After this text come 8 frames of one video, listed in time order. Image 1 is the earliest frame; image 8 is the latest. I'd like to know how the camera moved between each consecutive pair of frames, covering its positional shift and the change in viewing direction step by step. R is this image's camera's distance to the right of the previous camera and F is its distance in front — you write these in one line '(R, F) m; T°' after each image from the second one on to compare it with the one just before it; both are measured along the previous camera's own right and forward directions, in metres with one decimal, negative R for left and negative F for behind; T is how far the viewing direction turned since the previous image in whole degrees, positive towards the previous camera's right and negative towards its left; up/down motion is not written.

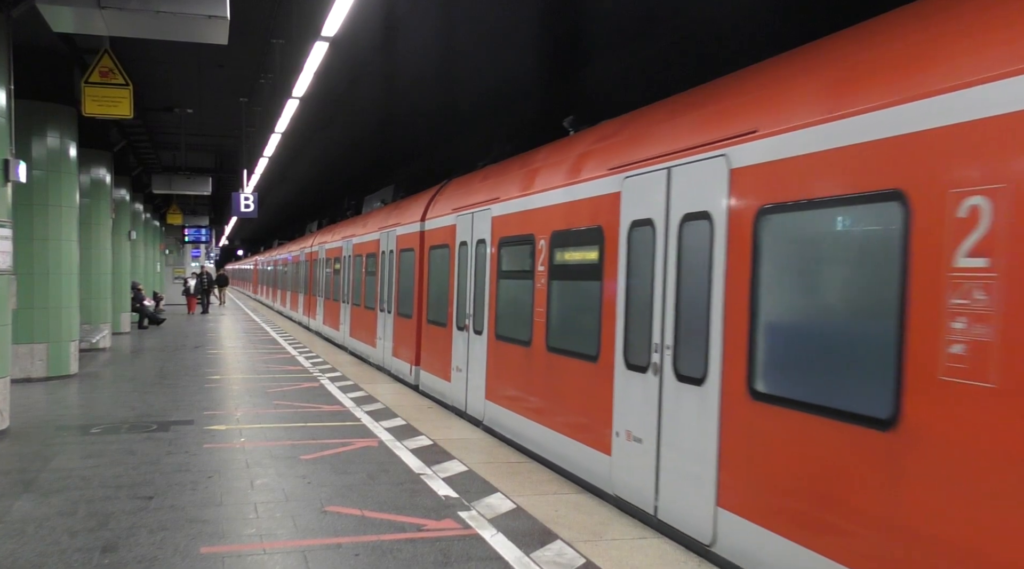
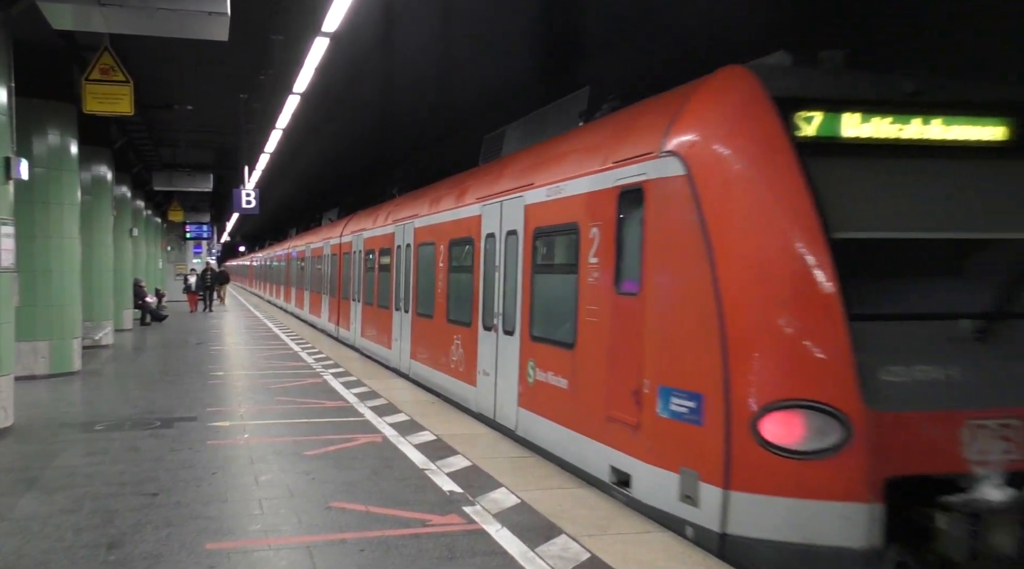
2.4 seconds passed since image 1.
(0.0, 0.0) m; 0°
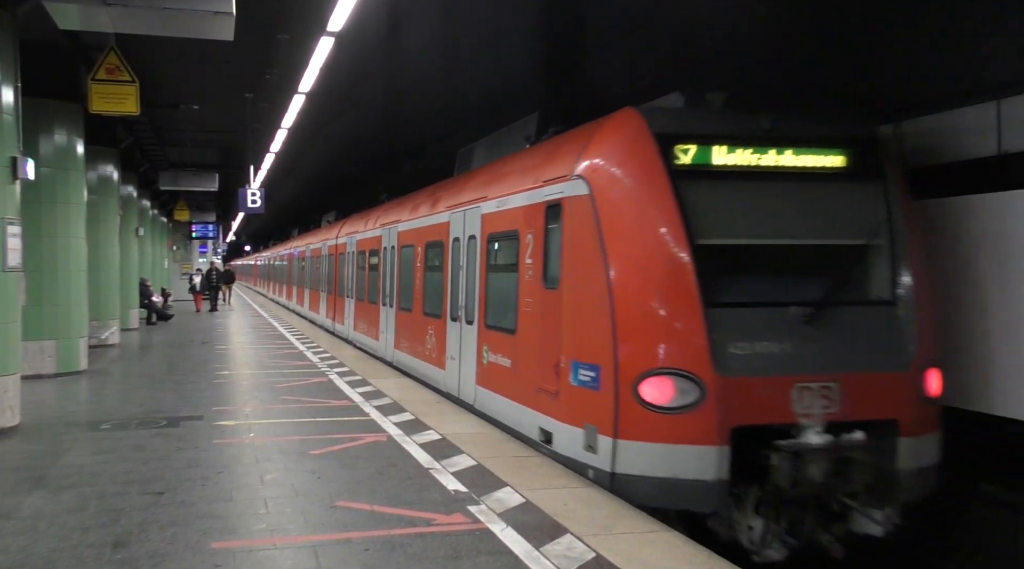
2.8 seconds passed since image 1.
(0.0, 0.0) m; 0°
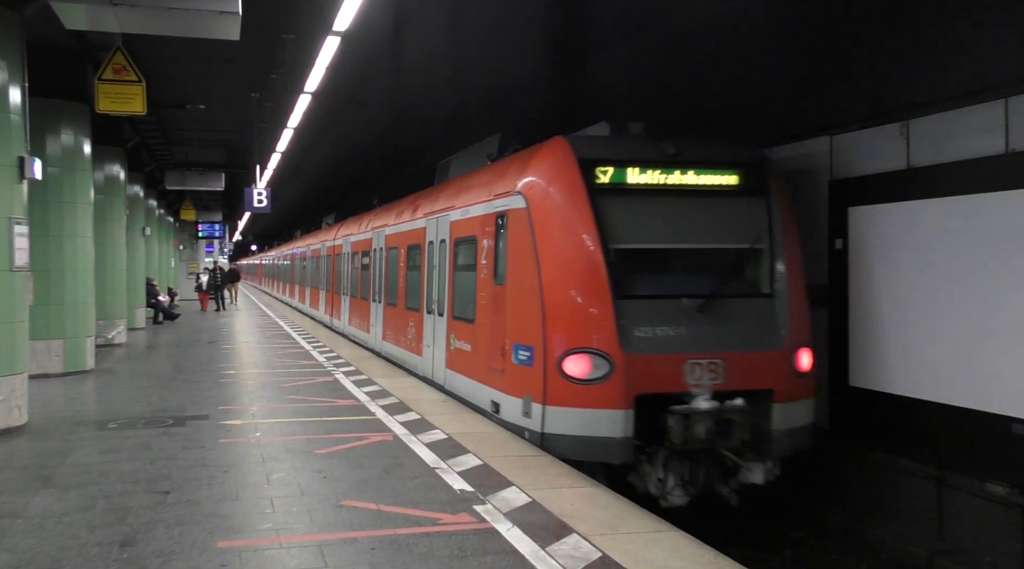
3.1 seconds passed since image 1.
(0.0, 0.0) m; 0°
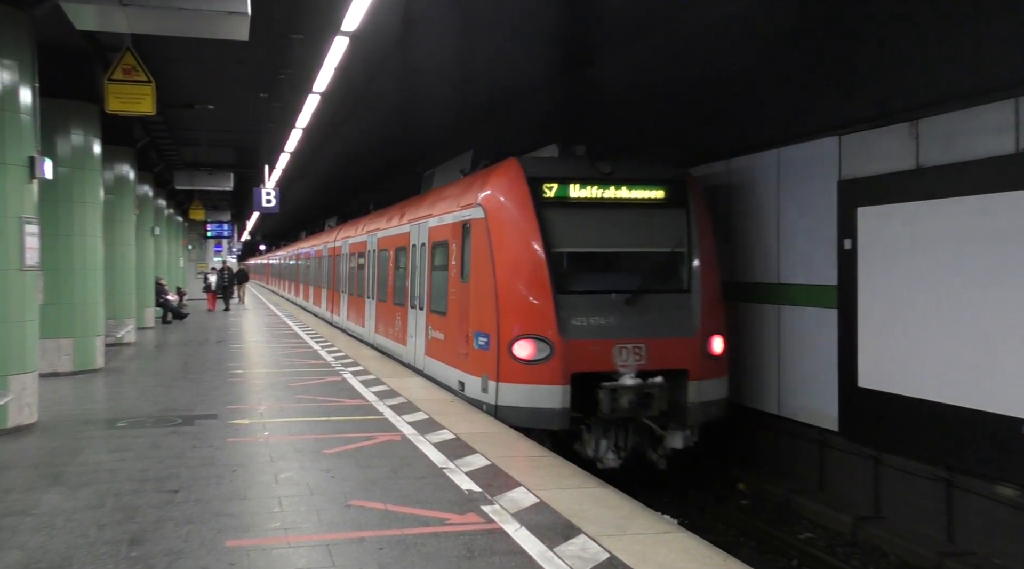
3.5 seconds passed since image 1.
(0.0, 0.0) m; 0°
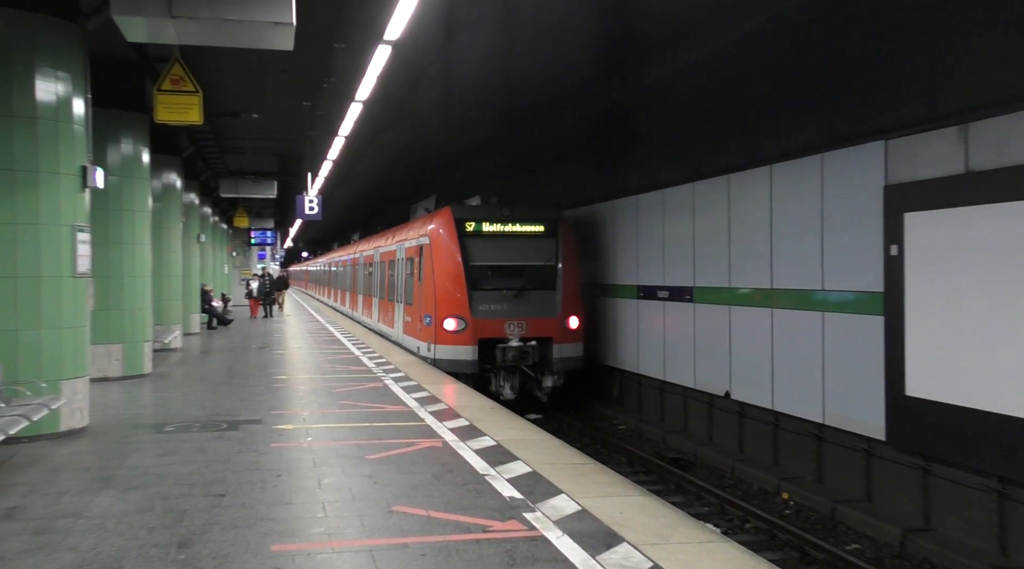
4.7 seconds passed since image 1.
(-0.1, 0.0) m; -2°
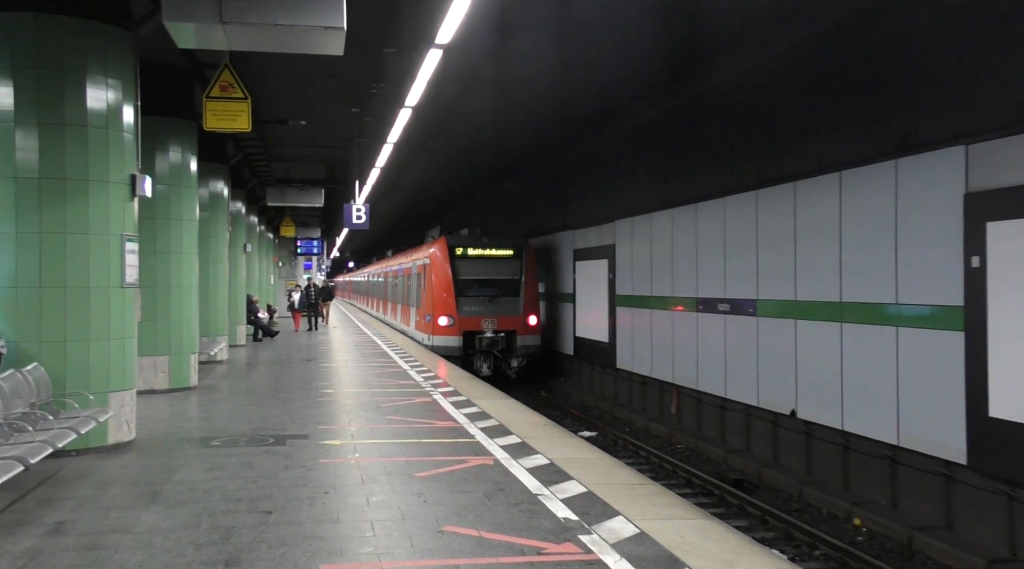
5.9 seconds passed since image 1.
(-0.2, +0.3) m; -2°
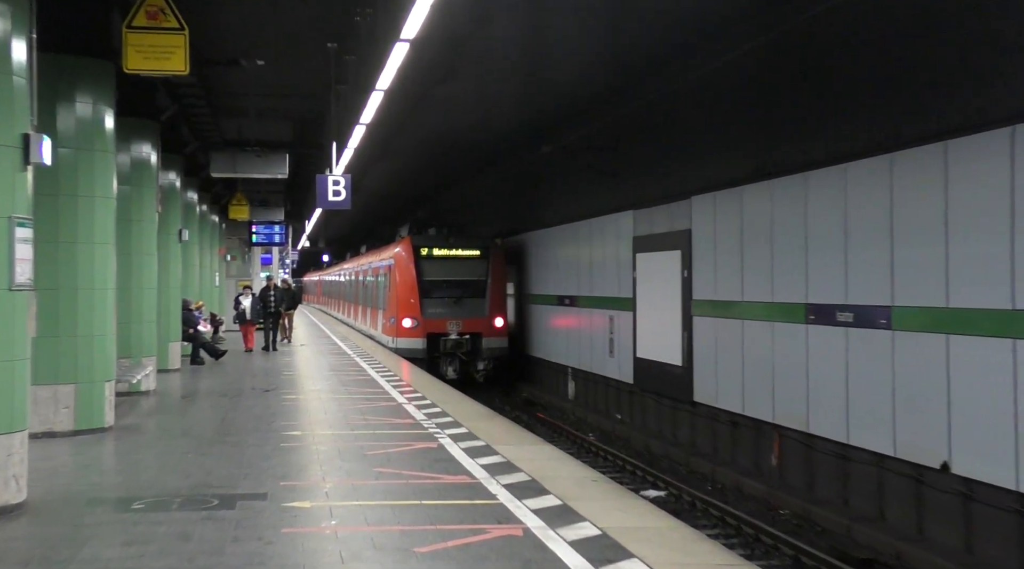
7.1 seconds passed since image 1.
(-0.1, +2.2) m; -1°
